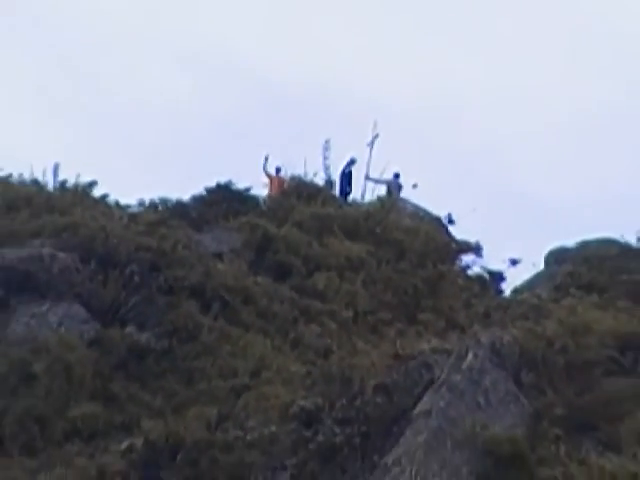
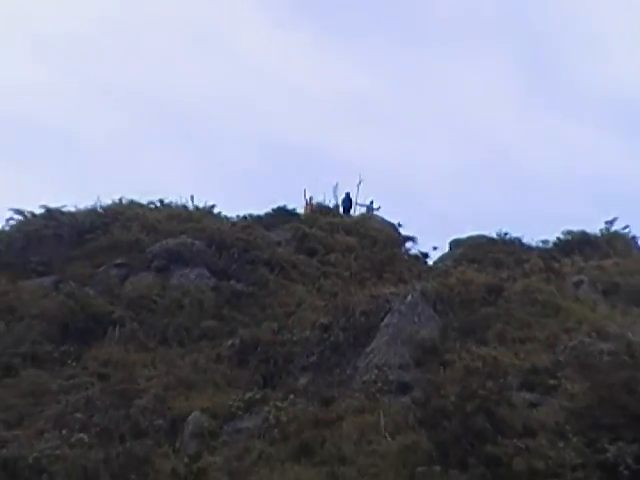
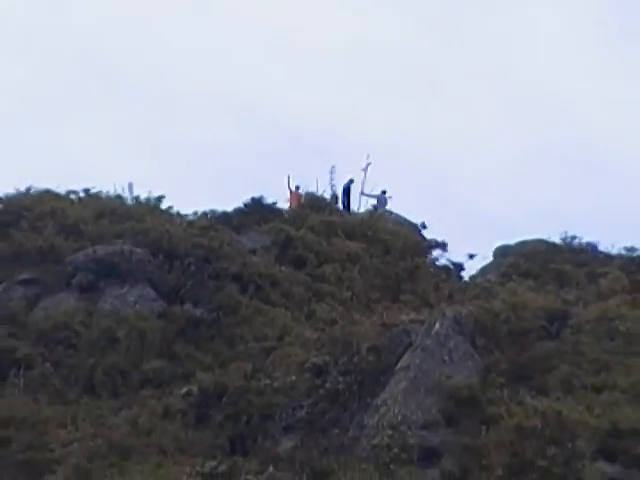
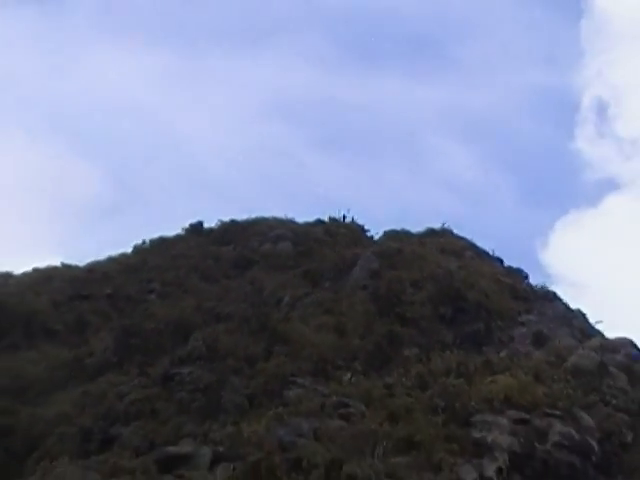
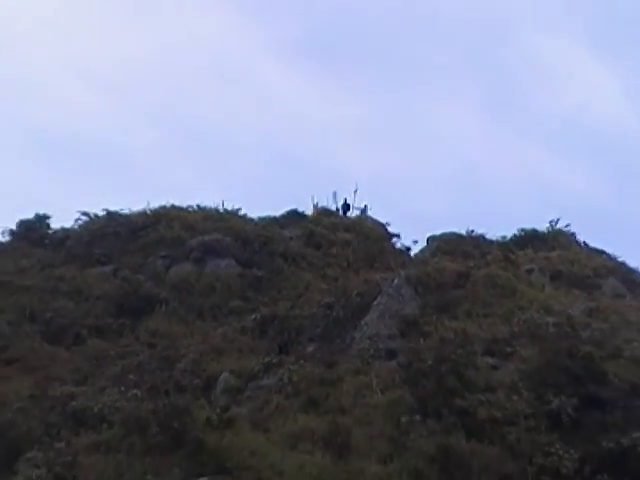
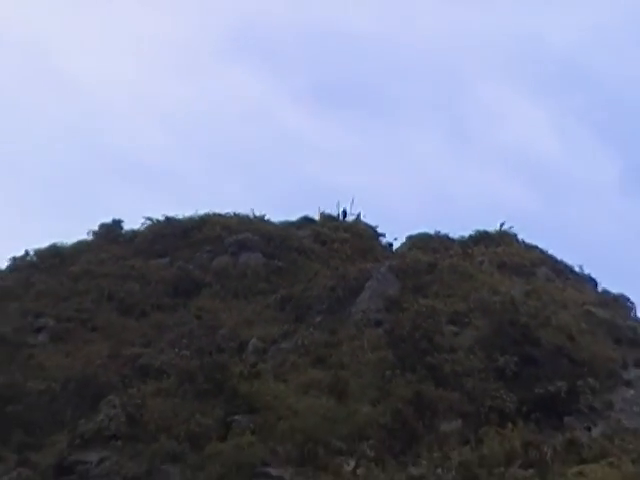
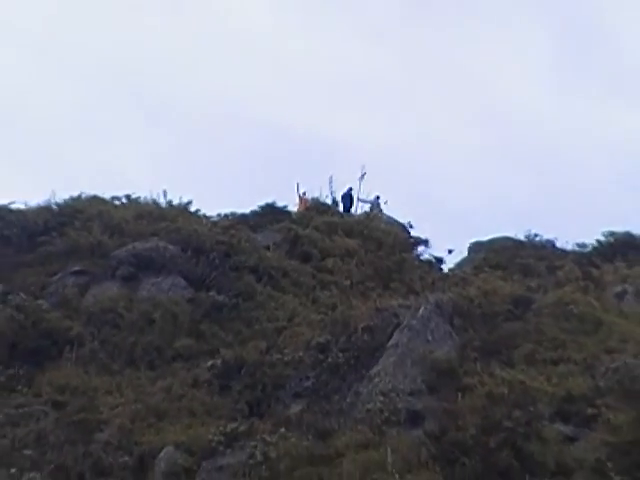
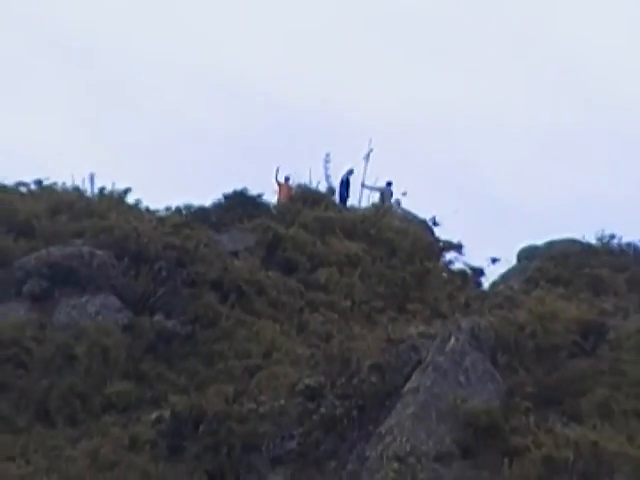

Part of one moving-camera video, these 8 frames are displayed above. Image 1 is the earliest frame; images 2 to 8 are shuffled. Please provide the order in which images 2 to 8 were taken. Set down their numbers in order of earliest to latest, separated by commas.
8, 3, 7, 2, 5, 6, 4
